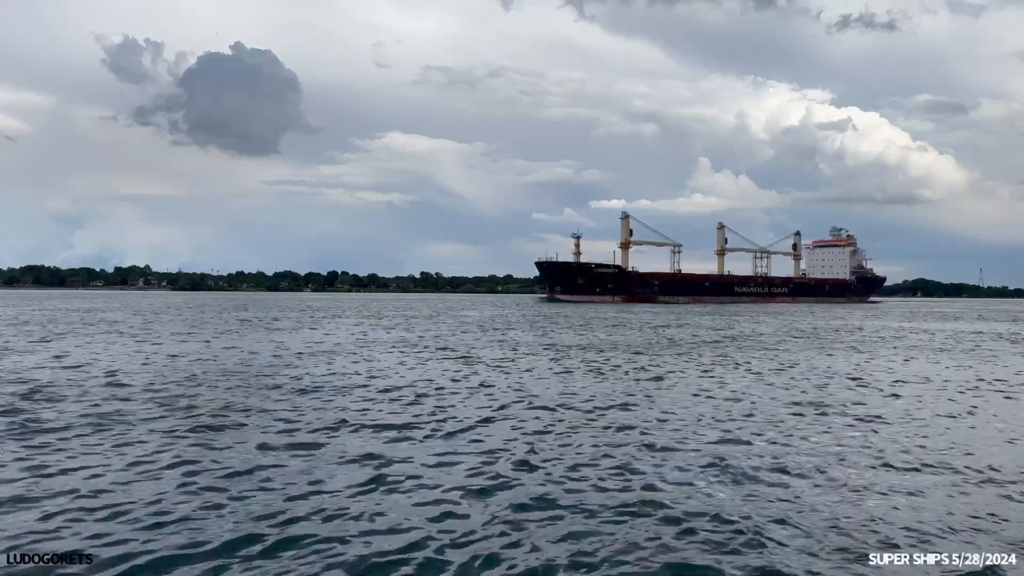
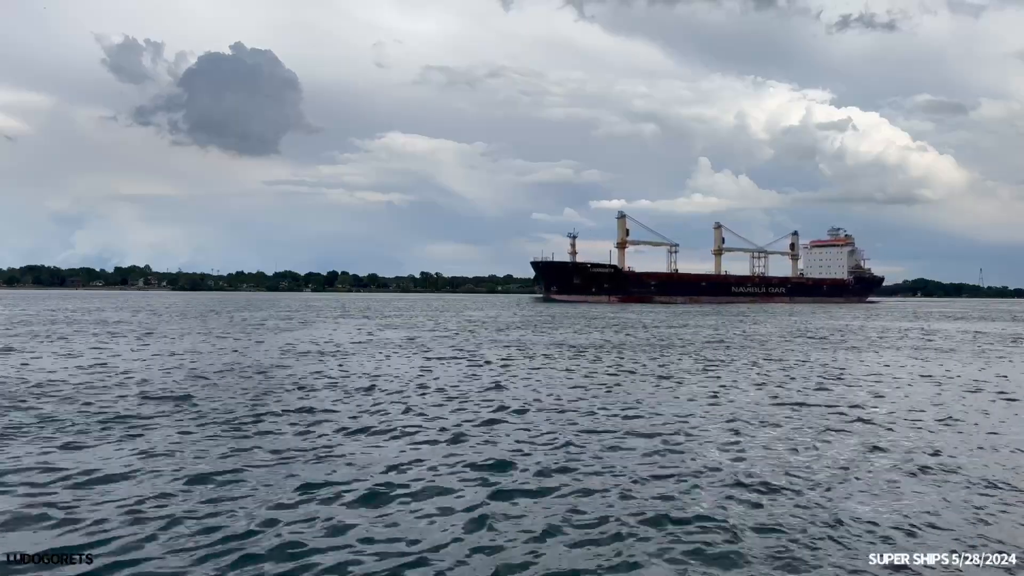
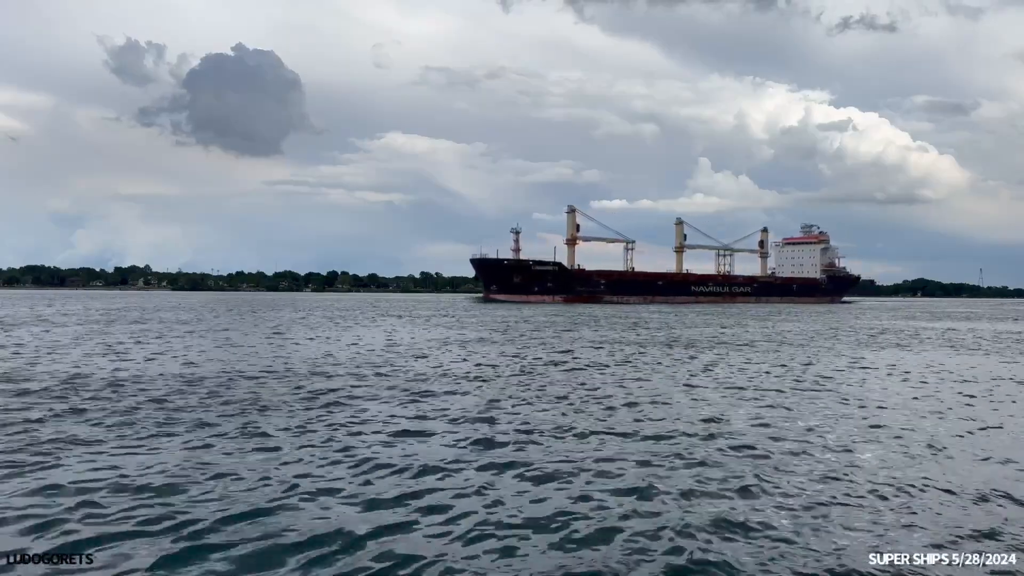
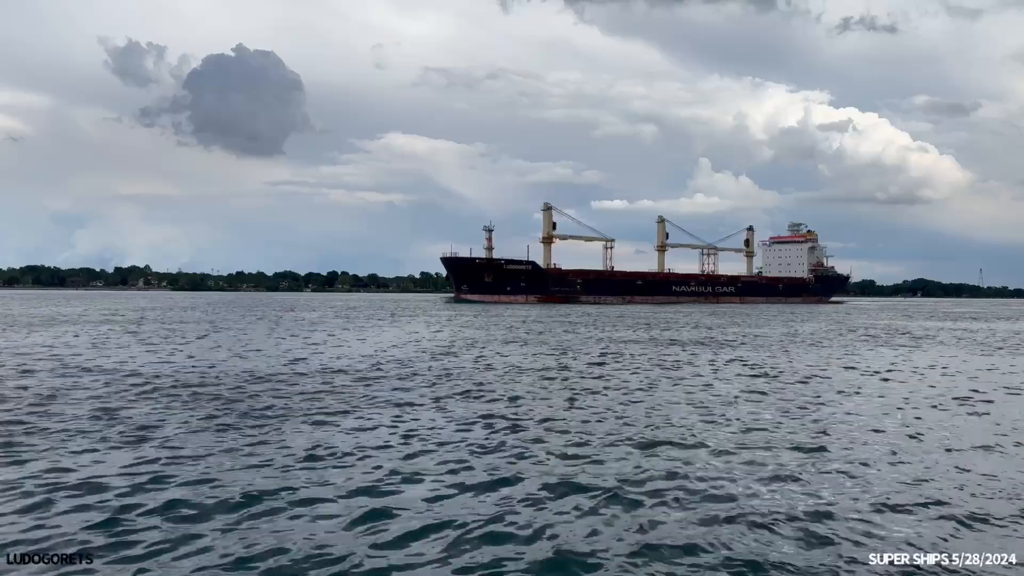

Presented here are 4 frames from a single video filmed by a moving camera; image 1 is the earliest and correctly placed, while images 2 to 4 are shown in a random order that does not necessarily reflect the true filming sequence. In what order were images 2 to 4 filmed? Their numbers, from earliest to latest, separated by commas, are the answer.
2, 3, 4
